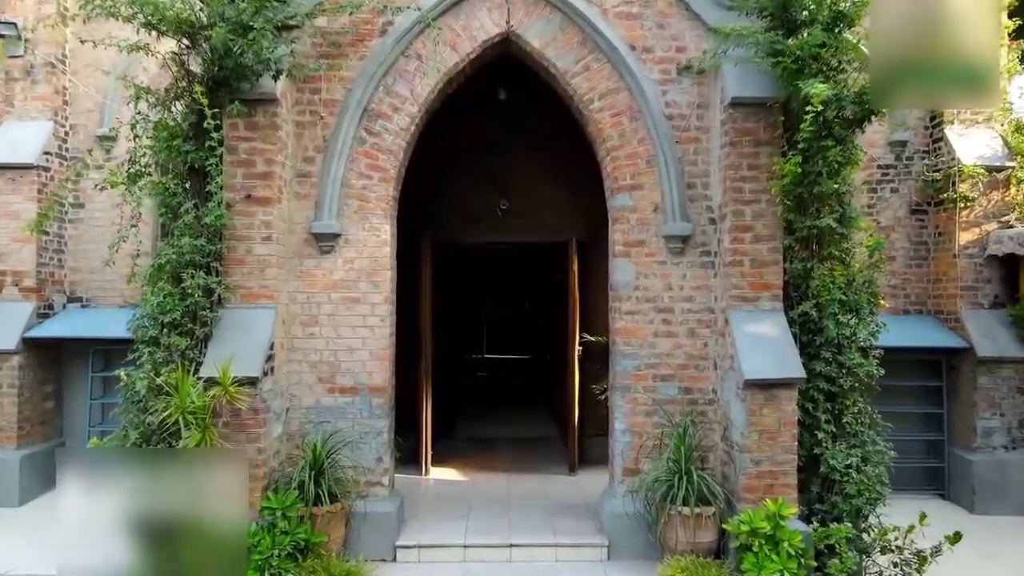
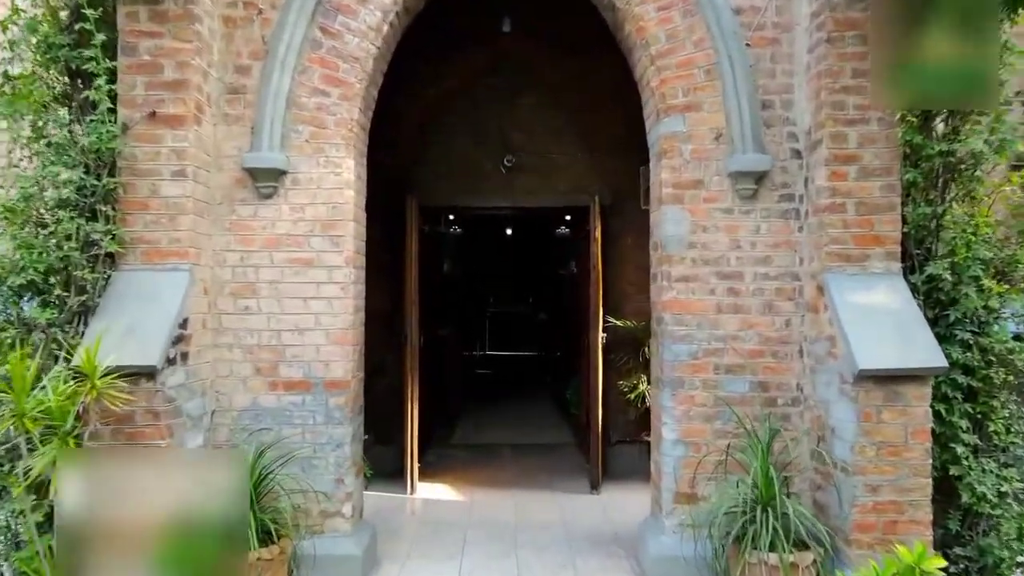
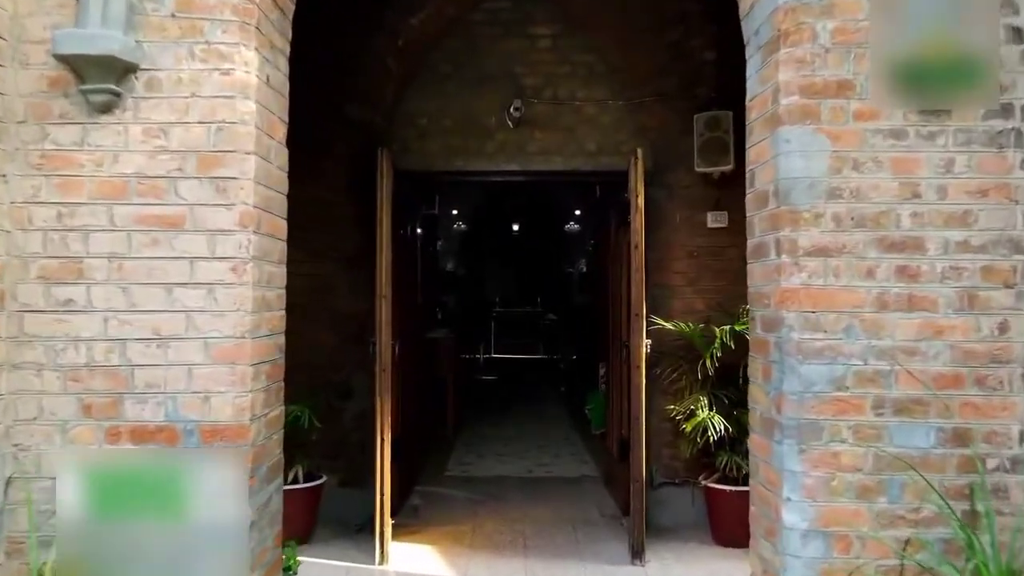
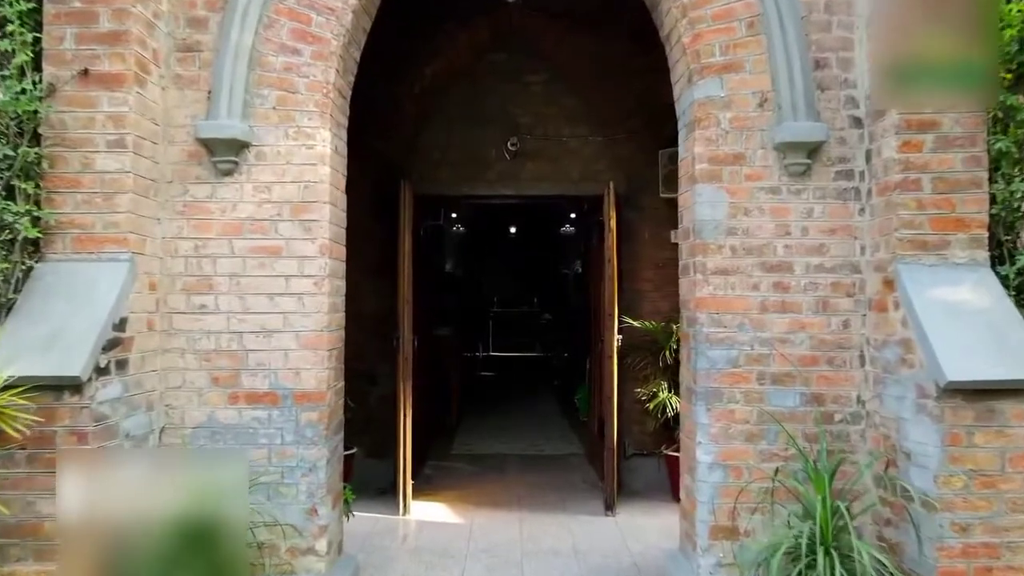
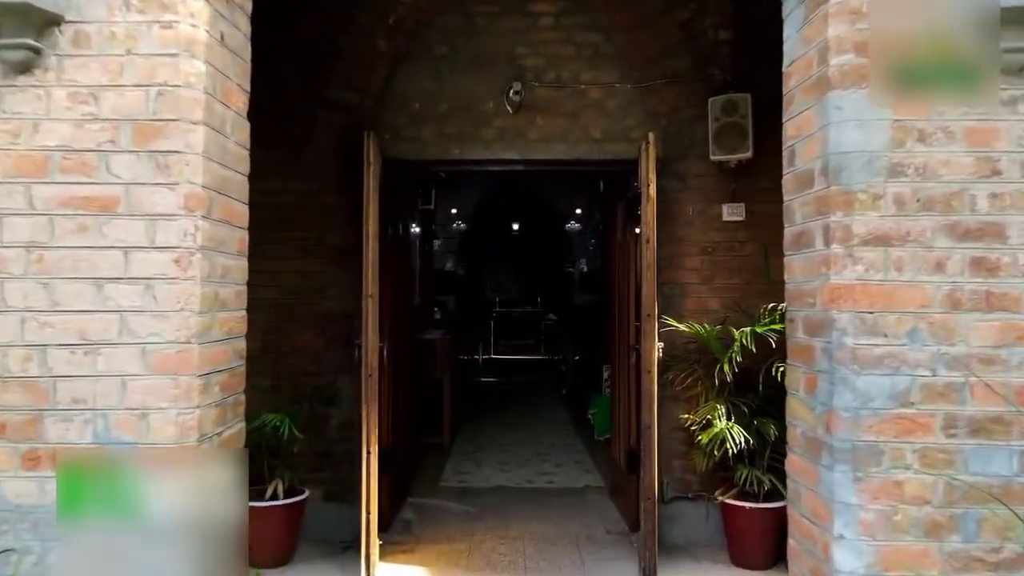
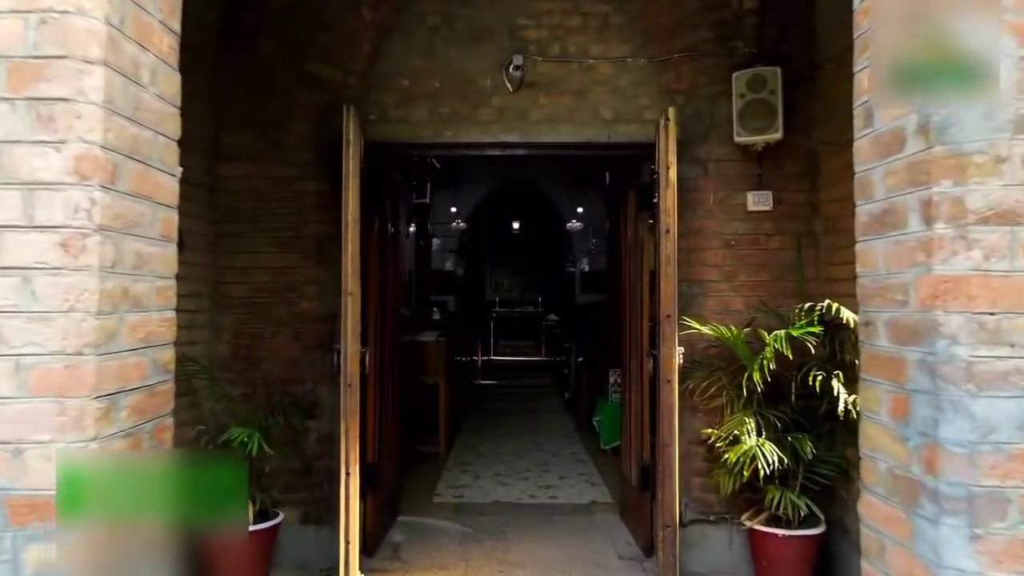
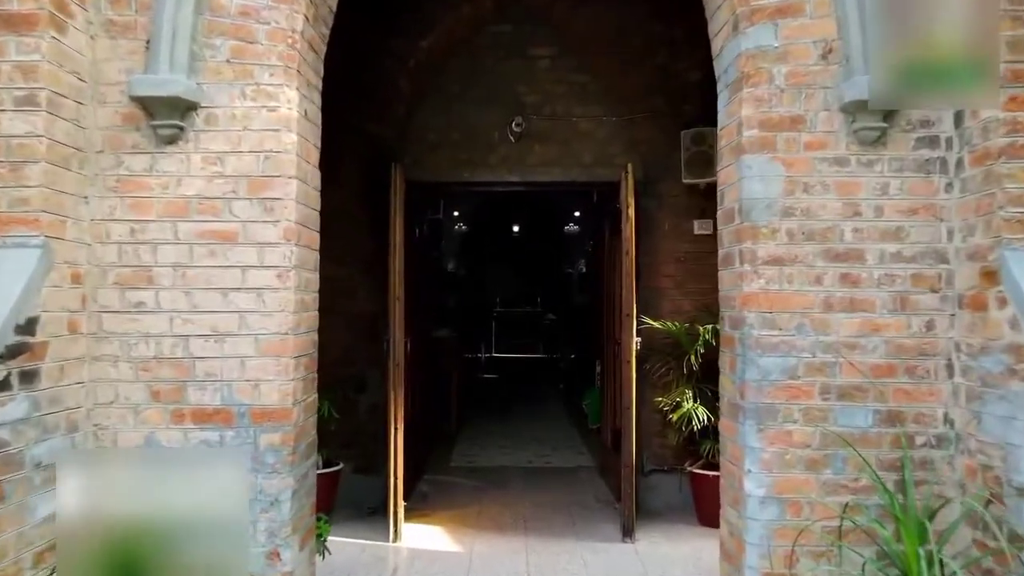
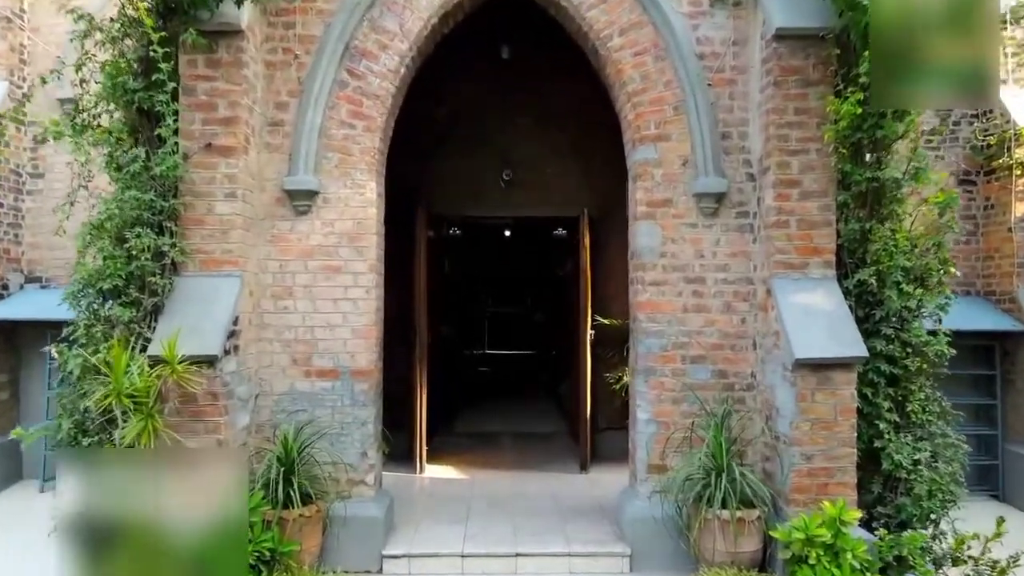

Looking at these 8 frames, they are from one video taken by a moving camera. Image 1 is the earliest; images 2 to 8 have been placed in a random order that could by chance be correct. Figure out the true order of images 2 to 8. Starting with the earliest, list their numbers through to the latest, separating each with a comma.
8, 2, 4, 7, 3, 5, 6
